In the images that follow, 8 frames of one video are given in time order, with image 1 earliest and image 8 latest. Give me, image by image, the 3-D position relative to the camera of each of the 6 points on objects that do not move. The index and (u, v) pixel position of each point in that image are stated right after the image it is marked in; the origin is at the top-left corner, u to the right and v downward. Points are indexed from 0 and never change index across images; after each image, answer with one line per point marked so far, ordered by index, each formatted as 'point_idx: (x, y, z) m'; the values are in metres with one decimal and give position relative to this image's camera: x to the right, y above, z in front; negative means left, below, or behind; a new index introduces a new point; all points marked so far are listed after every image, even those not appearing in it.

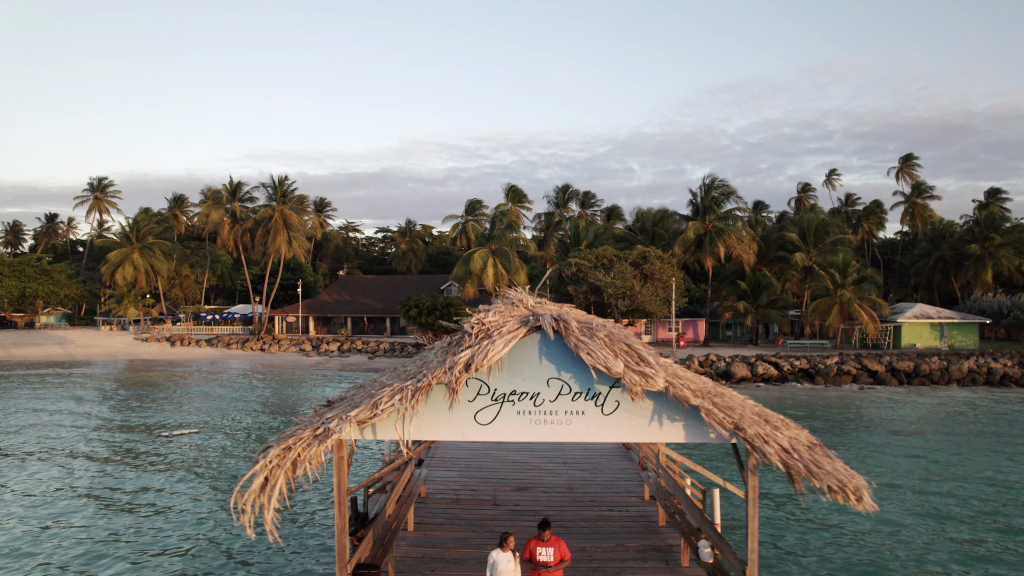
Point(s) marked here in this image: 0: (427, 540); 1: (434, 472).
0: (-1.0, -3.0, +7.1) m
1: (-1.2, -2.8, +9.3) m
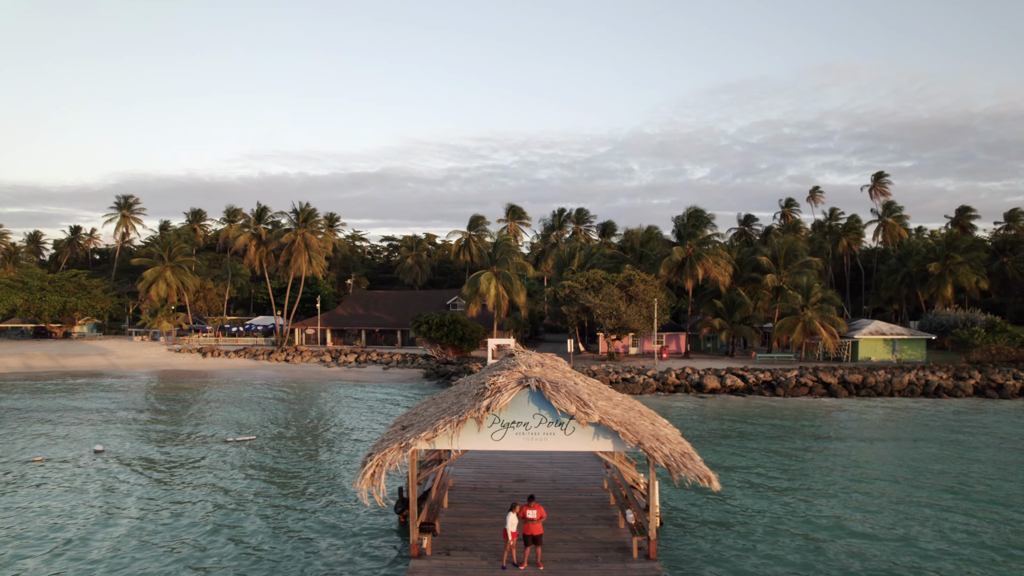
0: (-1.0, -4.1, +11.0) m
1: (-1.2, -4.0, +13.1) m
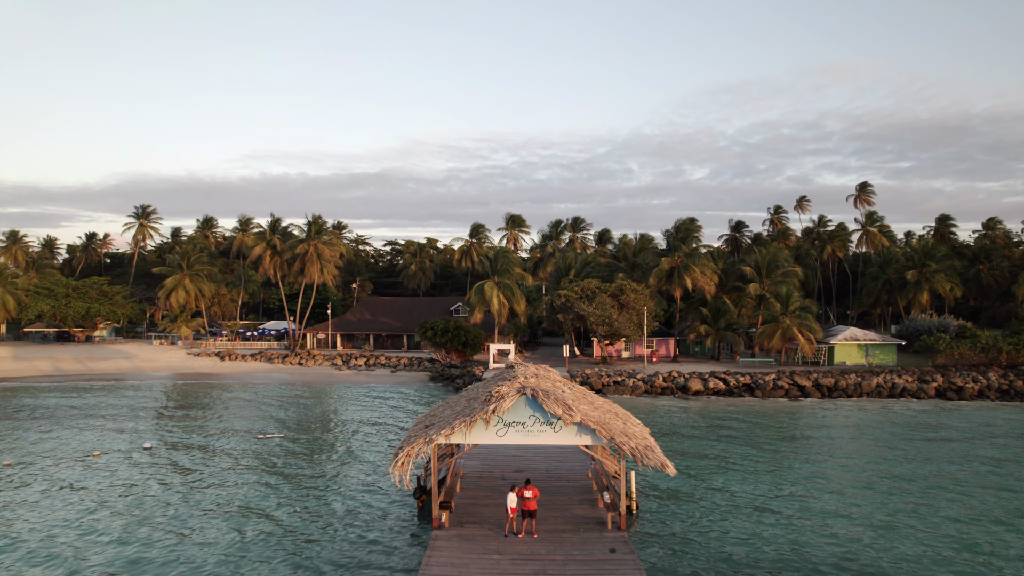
0: (-1.0, -4.7, +13.6) m
1: (-1.2, -4.5, +15.7) m
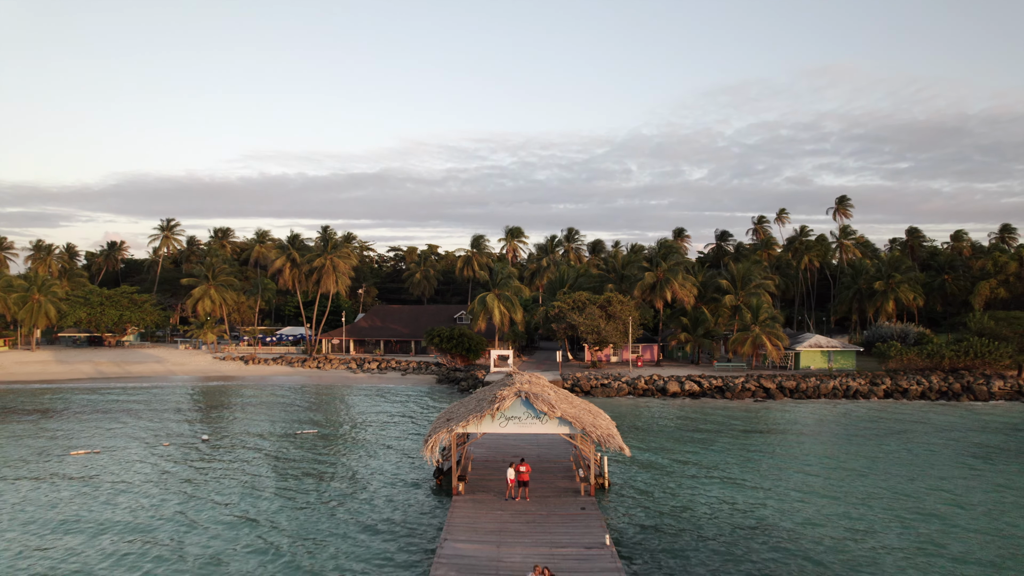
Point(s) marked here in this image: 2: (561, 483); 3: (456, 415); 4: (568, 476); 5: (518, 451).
0: (-1.0, -5.5, +17.8) m
1: (-1.2, -5.4, +19.9) m
2: (+1.4, -5.5, +17.0) m
3: (-1.6, -3.7, +17.2) m
4: (+1.7, -5.5, +17.5) m
5: (+0.2, -5.4, +19.6) m
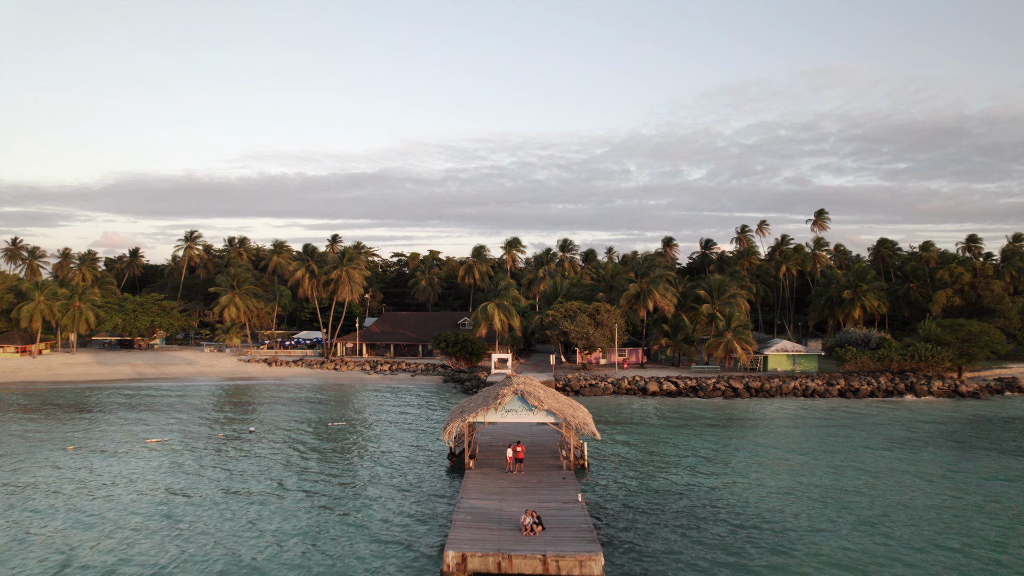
0: (-1.1, -6.3, +22.7) m
1: (-1.3, -6.2, +24.8) m
2: (+1.3, -6.4, +21.9) m
3: (-1.7, -4.5, +22.1) m
4: (+1.6, -6.3, +22.4) m
5: (+0.1, -6.2, +24.5) m
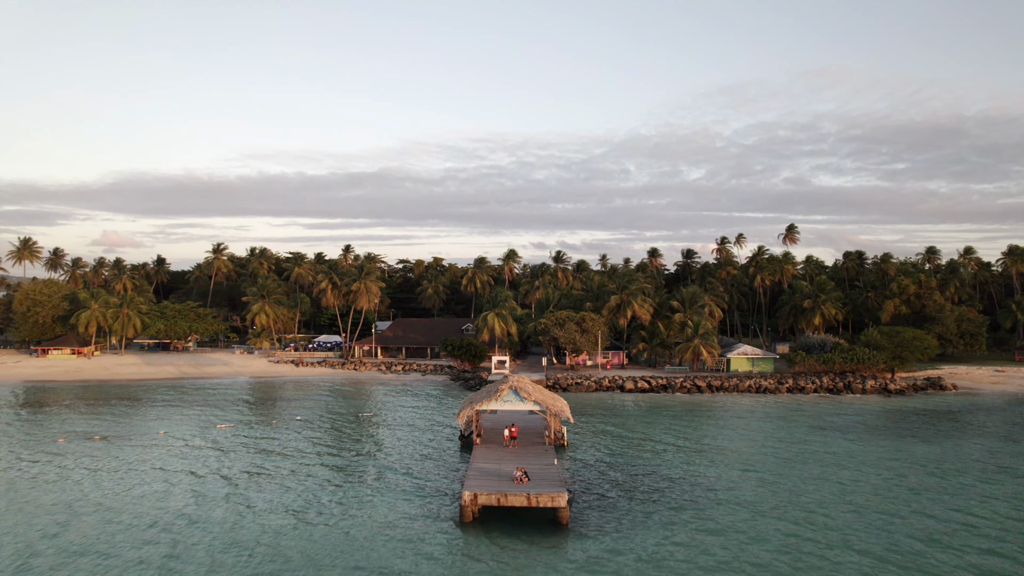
0: (-1.2, -7.4, +30.0) m
1: (-1.5, -7.2, +32.1) m
2: (+1.2, -7.4, +29.1) m
3: (-1.9, -5.5, +29.4) m
4: (+1.4, -7.4, +29.6) m
5: (-0.1, -7.2, +31.7) m
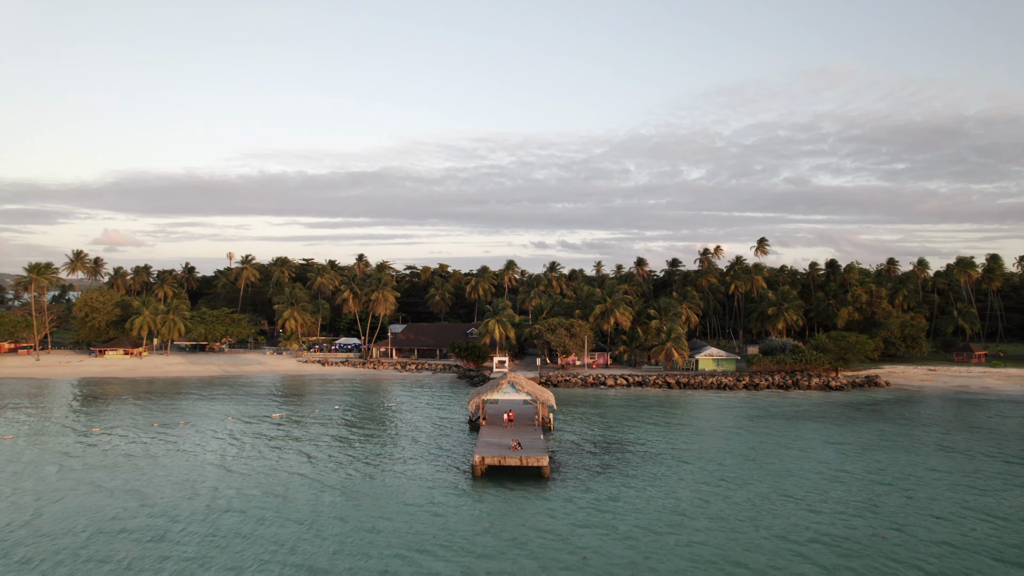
0: (-1.4, -8.5, +38.5) m
1: (-1.6, -8.3, +40.7) m
2: (+1.0, -8.5, +37.7) m
3: (-2.0, -6.6, +37.9) m
4: (+1.3, -8.5, +38.2) m
5: (-0.2, -8.3, +40.3) m
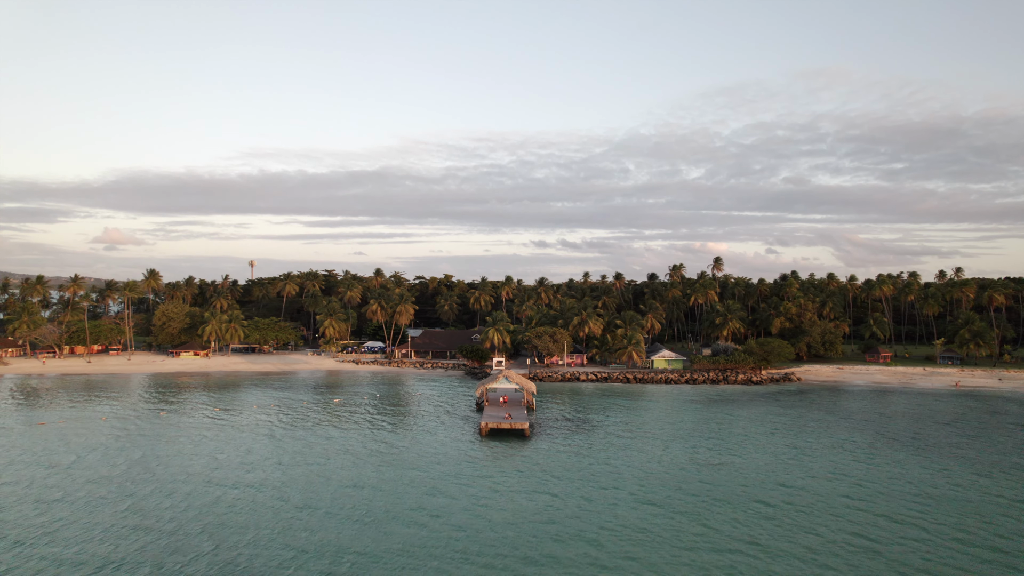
0: (-2.0, -10.6, +55.3) m
1: (-2.2, -10.4, +57.4) m
2: (+0.4, -10.6, +54.5) m
3: (-2.6, -8.7, +54.7) m
4: (+0.7, -10.6, +55.0) m
5: (-0.8, -10.4, +57.1) m
